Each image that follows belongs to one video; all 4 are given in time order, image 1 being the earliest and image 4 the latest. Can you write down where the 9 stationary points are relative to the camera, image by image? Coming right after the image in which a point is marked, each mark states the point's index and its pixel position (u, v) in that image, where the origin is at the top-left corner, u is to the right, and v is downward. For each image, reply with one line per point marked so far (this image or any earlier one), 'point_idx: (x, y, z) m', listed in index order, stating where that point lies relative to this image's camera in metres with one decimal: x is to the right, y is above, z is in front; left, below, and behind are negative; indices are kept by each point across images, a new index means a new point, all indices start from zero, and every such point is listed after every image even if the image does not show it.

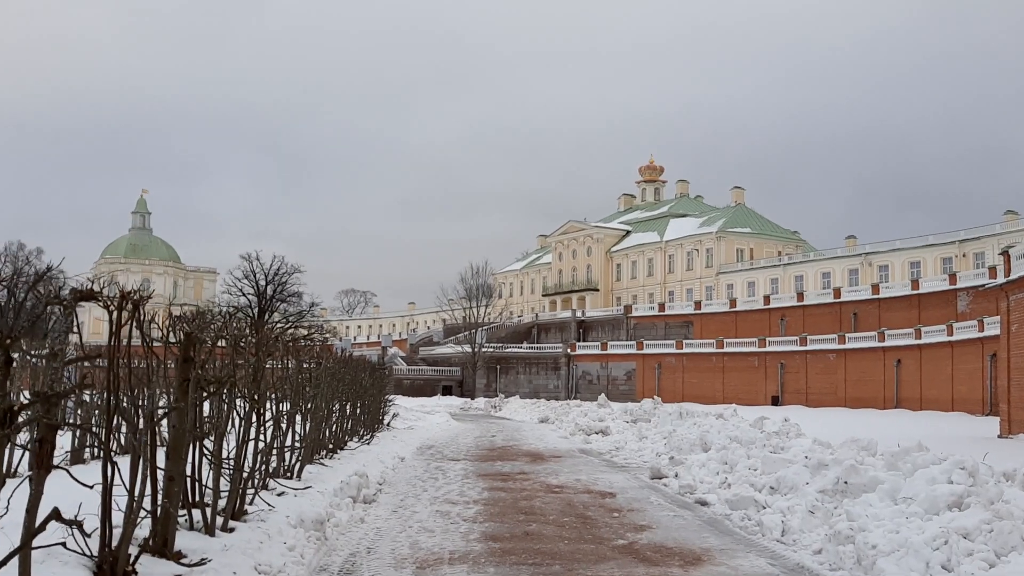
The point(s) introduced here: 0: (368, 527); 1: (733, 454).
0: (-2.0, -3.4, +11.9) m
1: (+4.3, -3.2, +16.1) m
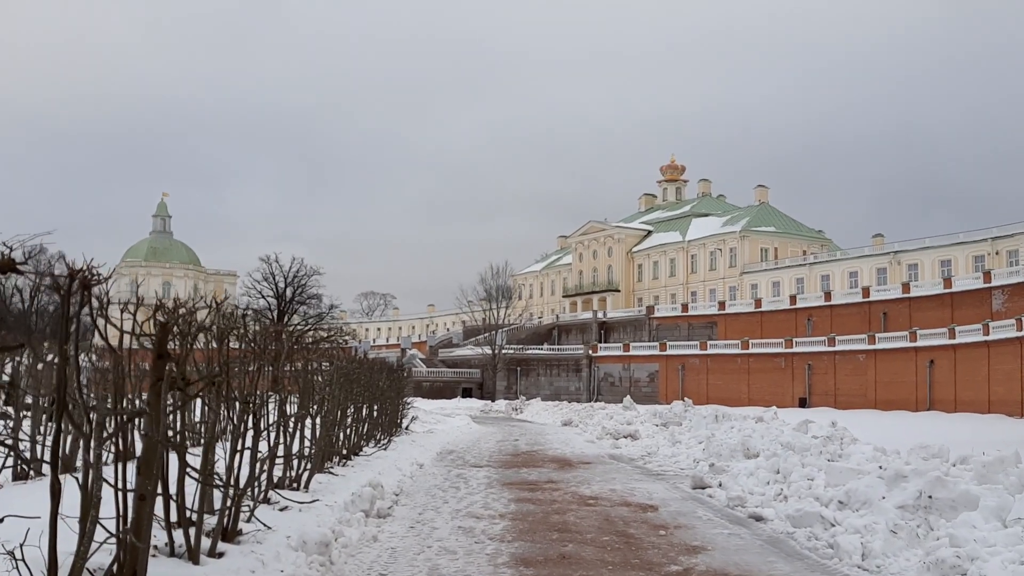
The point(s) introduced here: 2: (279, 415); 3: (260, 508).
0: (-1.6, -3.2, +10.4) m
1: (+4.8, -3.0, +14.6) m
2: (-3.6, -1.9, +12.7) m
3: (-3.3, -2.8, +10.7) m
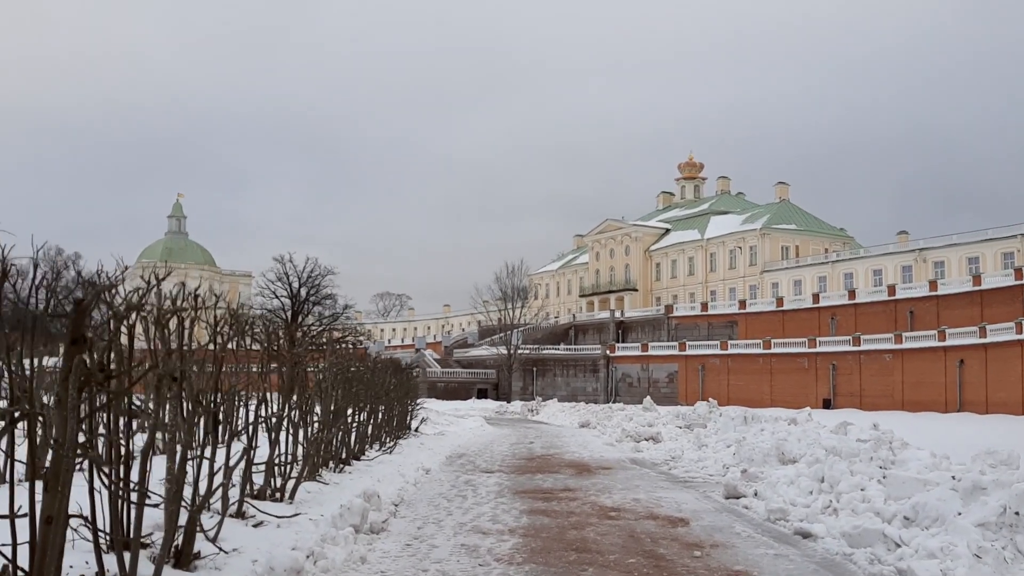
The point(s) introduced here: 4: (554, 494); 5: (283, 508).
0: (-1.5, -3.0, +9.0) m
1: (+5.0, -2.8, +13.0) m
2: (-3.4, -1.7, +11.2) m
3: (-3.2, -2.6, +9.3) m
4: (+0.7, -3.6, +14.7) m
5: (-3.0, -2.8, +10.8) m
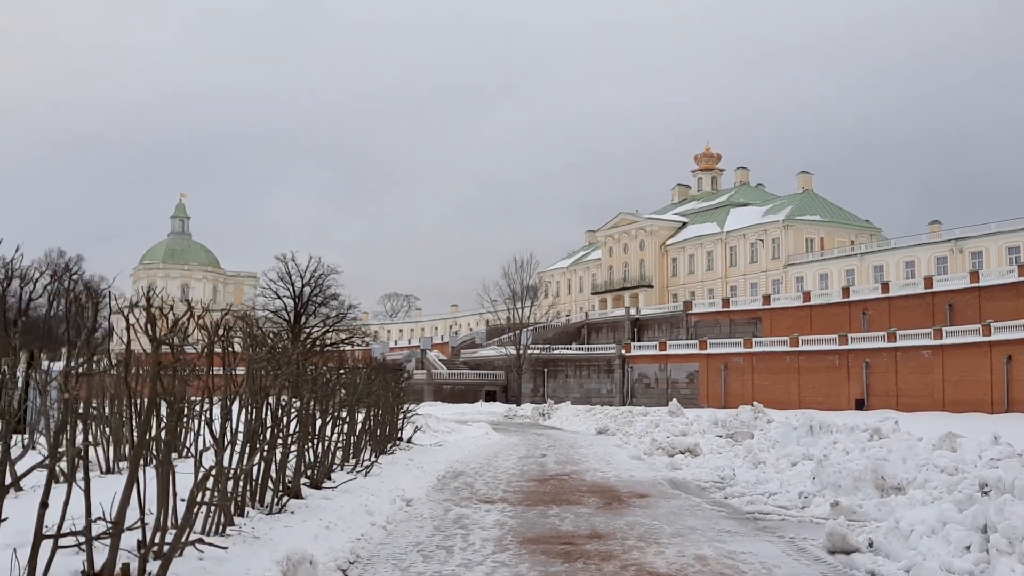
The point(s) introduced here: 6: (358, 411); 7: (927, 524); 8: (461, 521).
0: (-1.5, -2.6, +4.5) m
1: (+5.0, -2.3, +8.5) m
2: (-3.4, -1.3, +6.8) m
3: (-3.2, -2.2, +4.9) m
4: (+0.8, -3.2, +10.3) m
5: (-3.0, -2.4, +6.4) m
6: (-3.3, -2.6, +17.4) m
7: (+4.7, -2.6, +9.4) m
8: (-0.8, -3.4, +12.2) m
